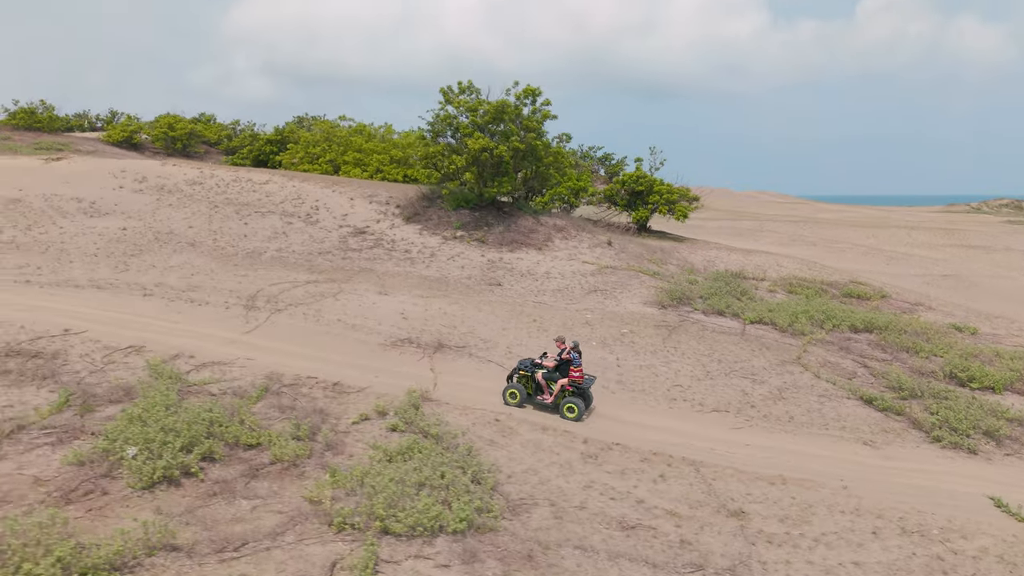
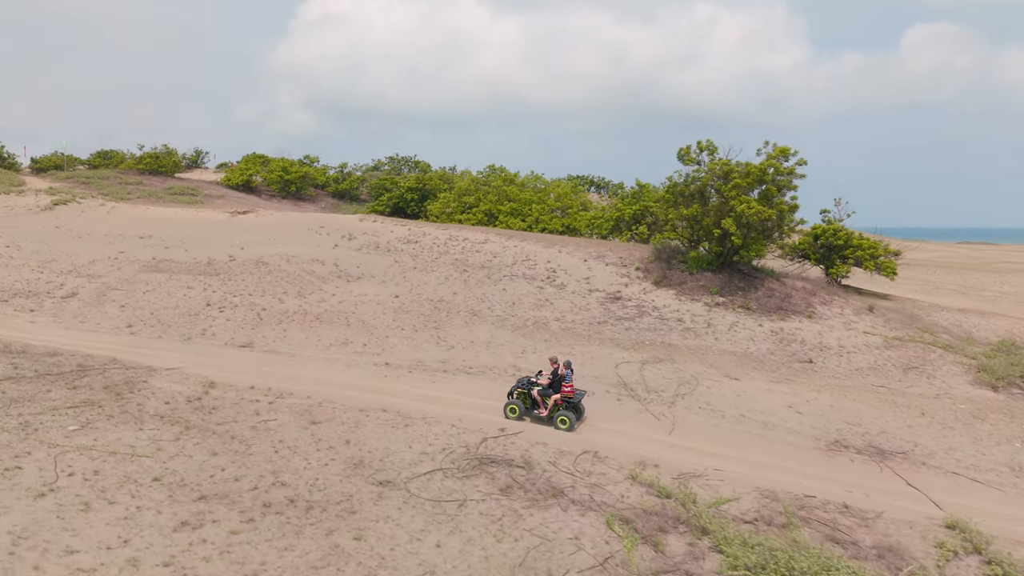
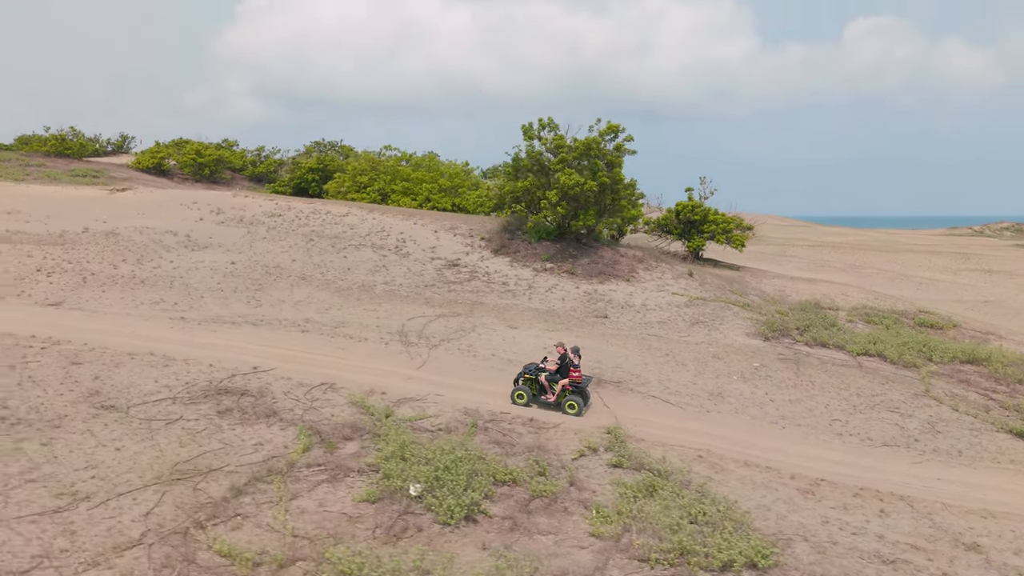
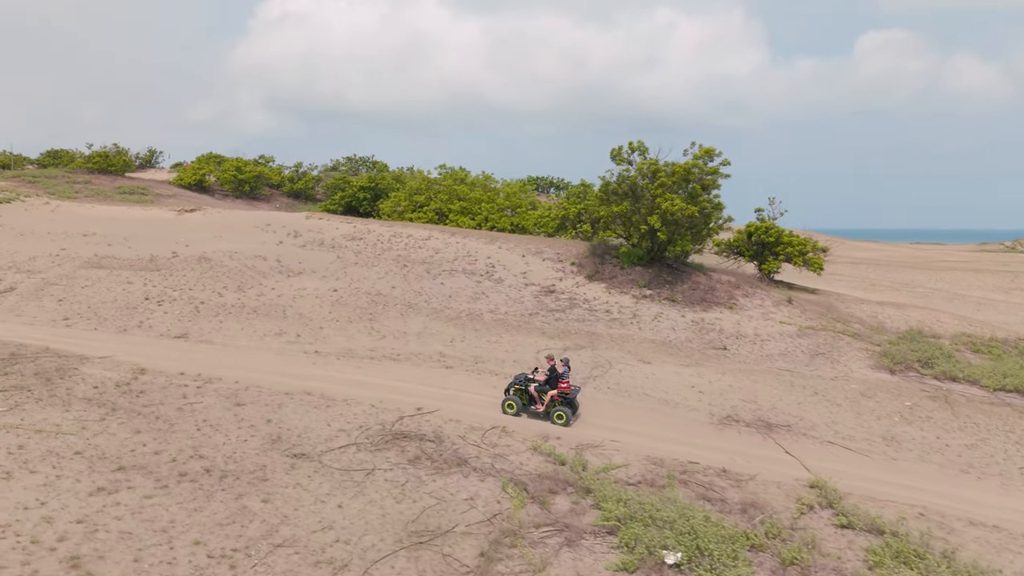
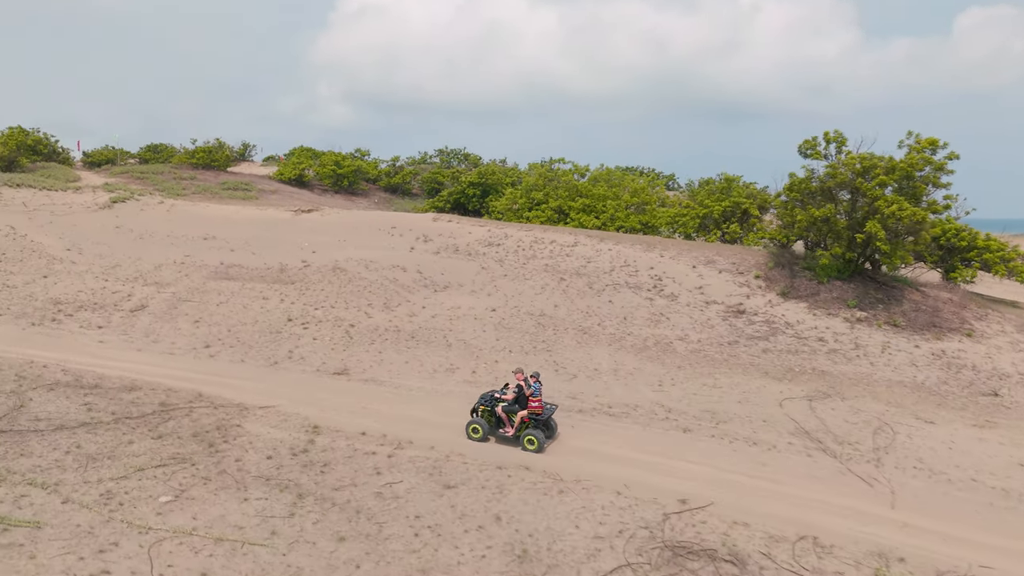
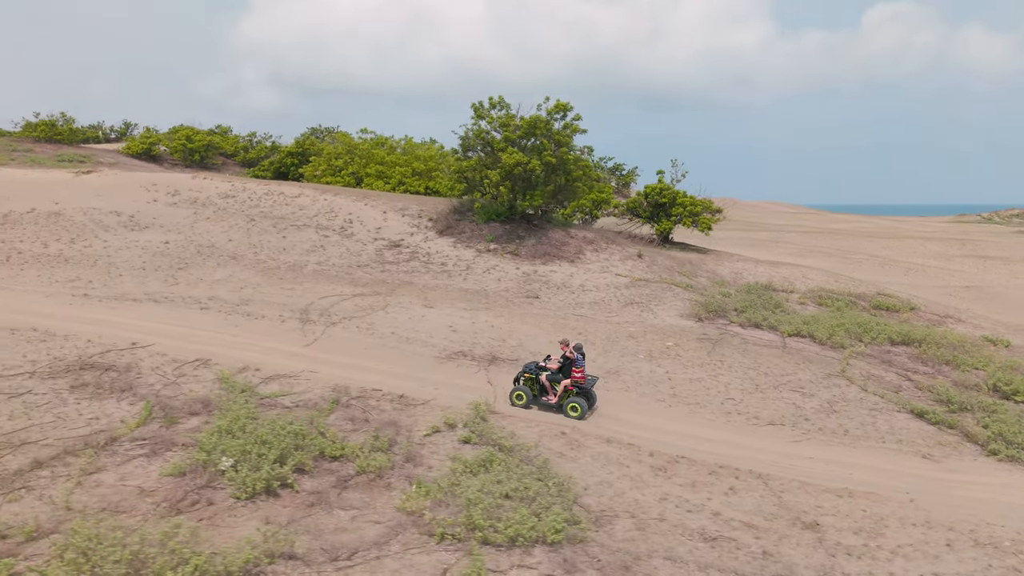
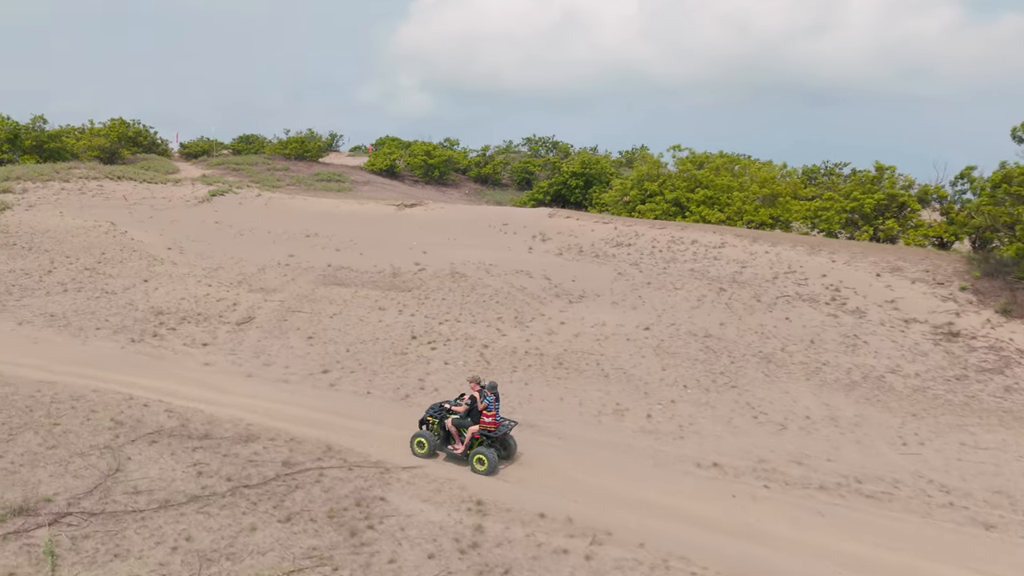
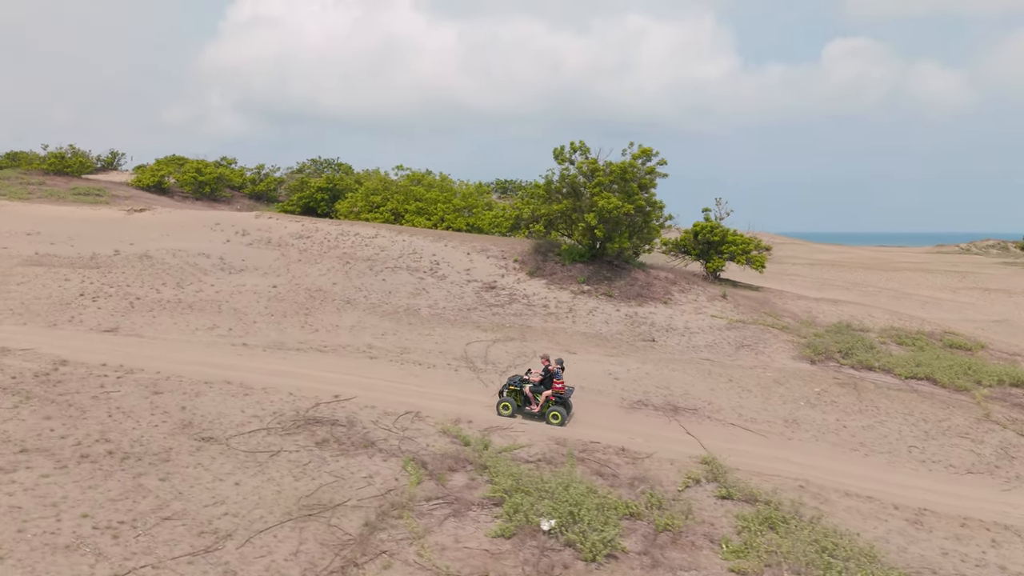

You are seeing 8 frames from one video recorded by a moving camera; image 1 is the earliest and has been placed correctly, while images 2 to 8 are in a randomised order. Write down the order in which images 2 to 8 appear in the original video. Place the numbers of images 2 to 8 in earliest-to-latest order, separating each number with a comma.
6, 3, 8, 4, 2, 5, 7
